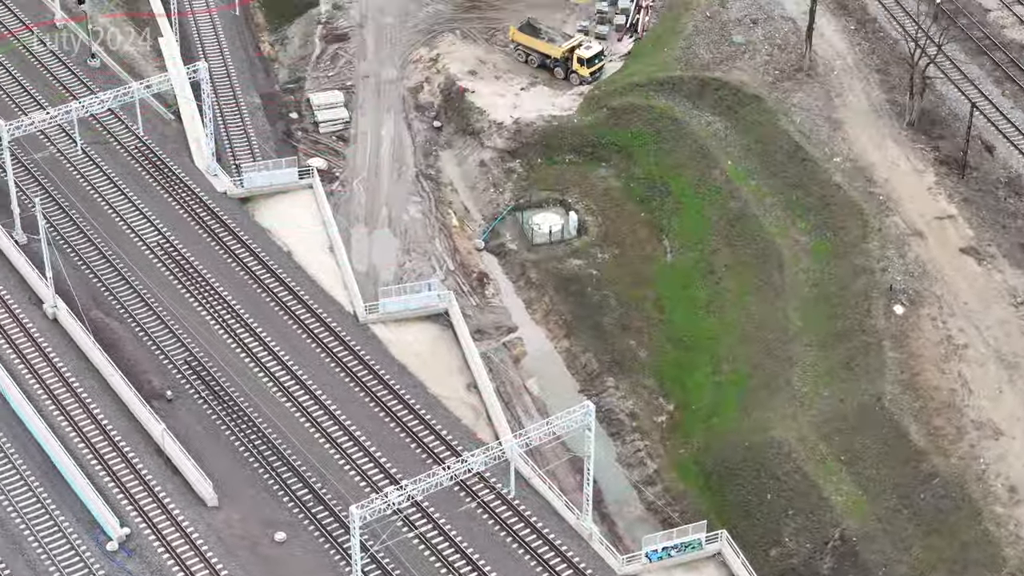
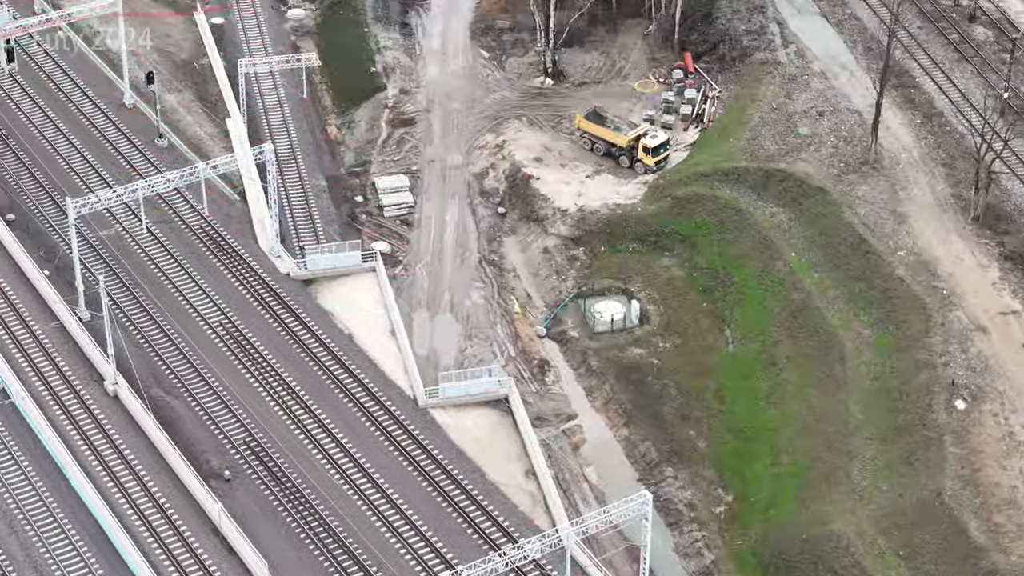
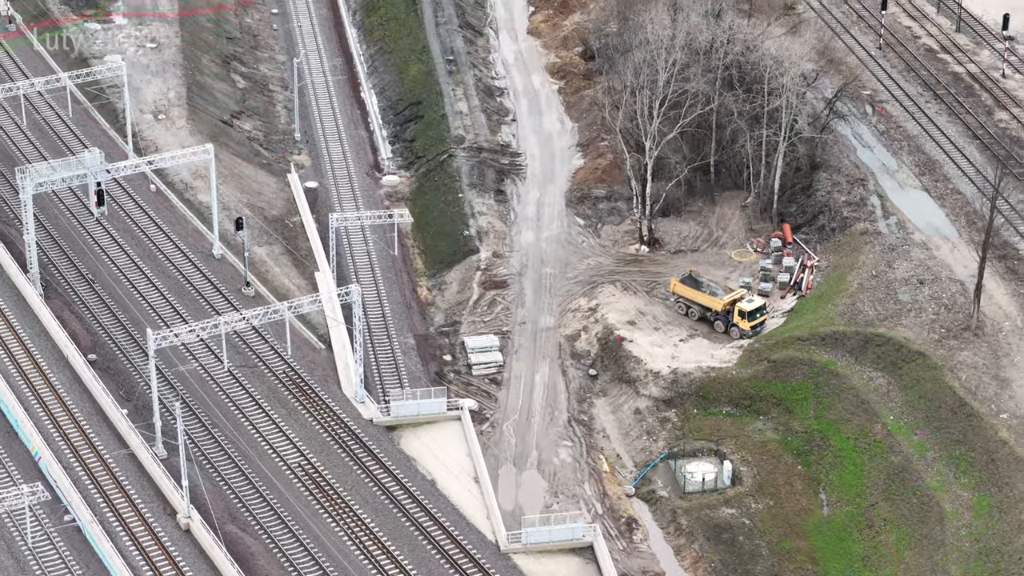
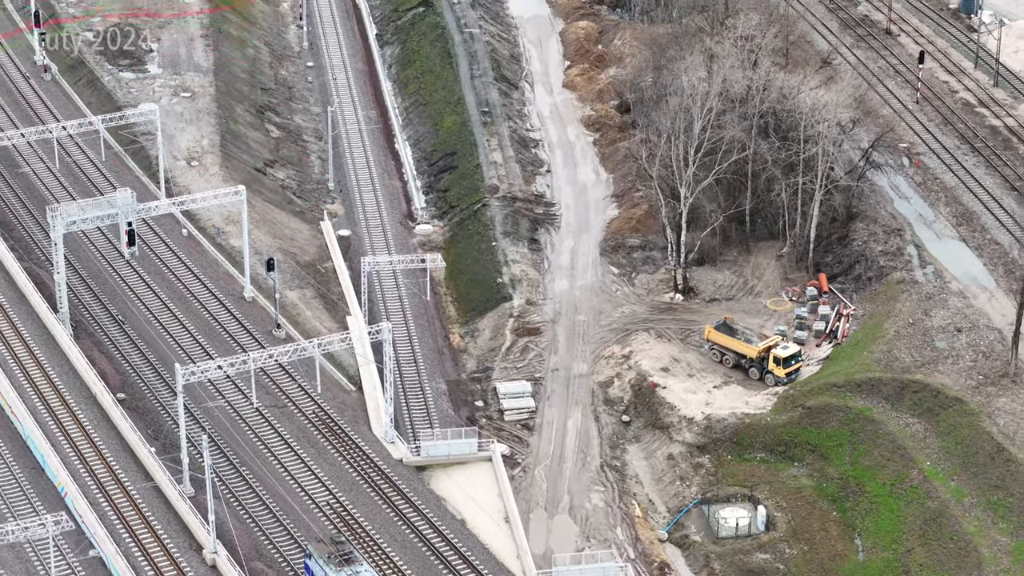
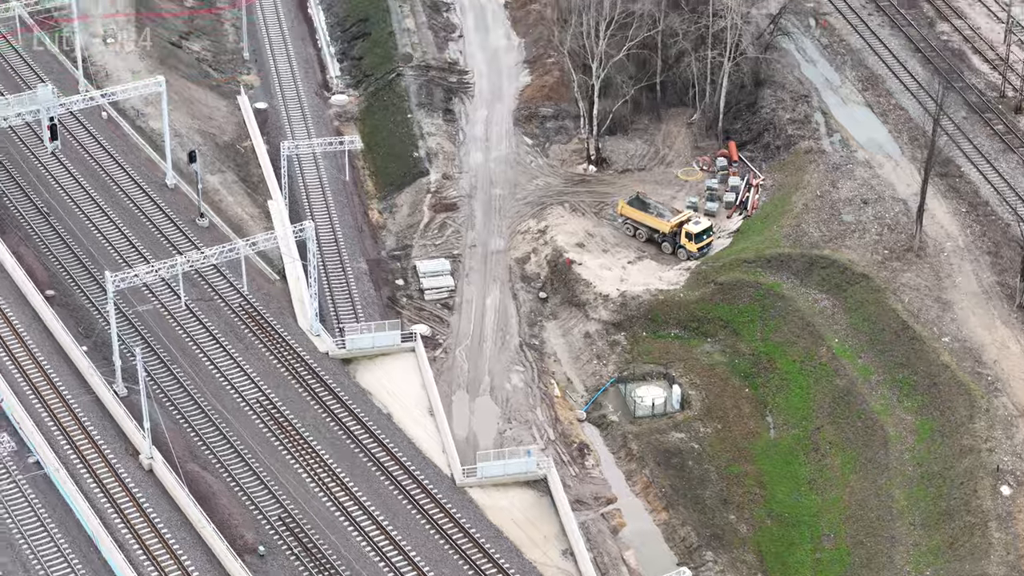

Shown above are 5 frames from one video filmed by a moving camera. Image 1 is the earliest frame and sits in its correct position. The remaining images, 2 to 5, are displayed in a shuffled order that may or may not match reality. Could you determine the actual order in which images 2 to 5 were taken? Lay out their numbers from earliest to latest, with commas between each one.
2, 5, 3, 4
